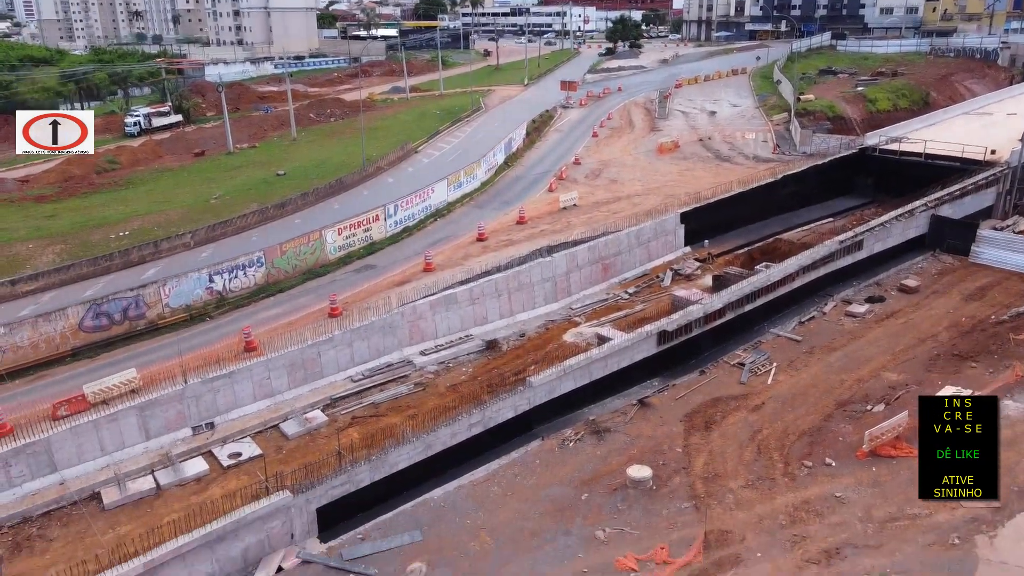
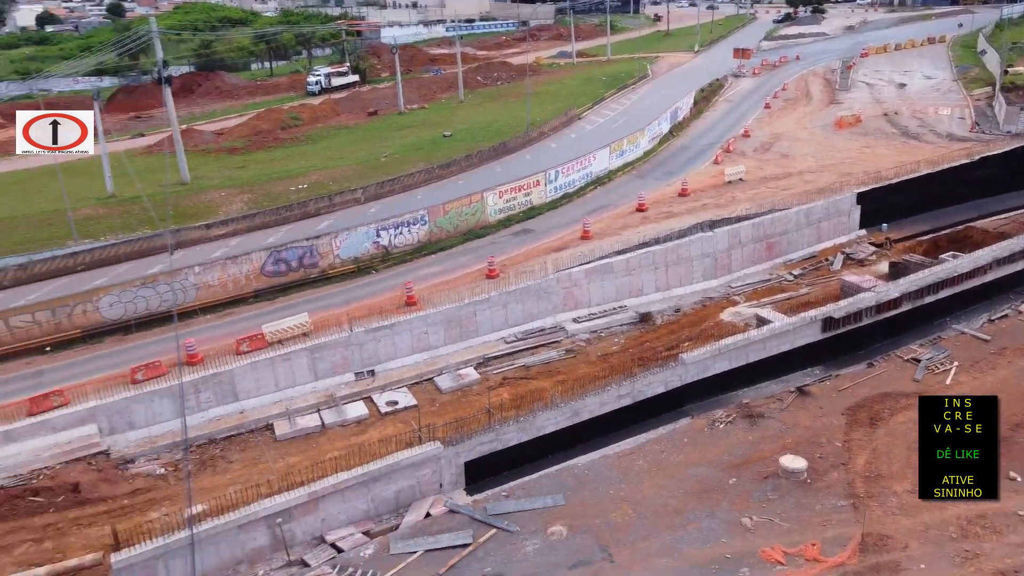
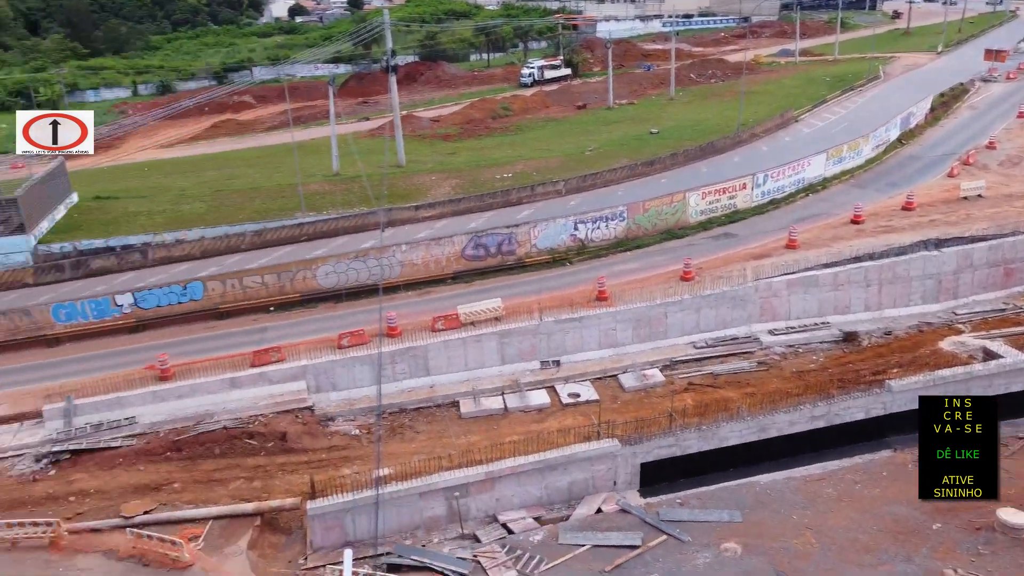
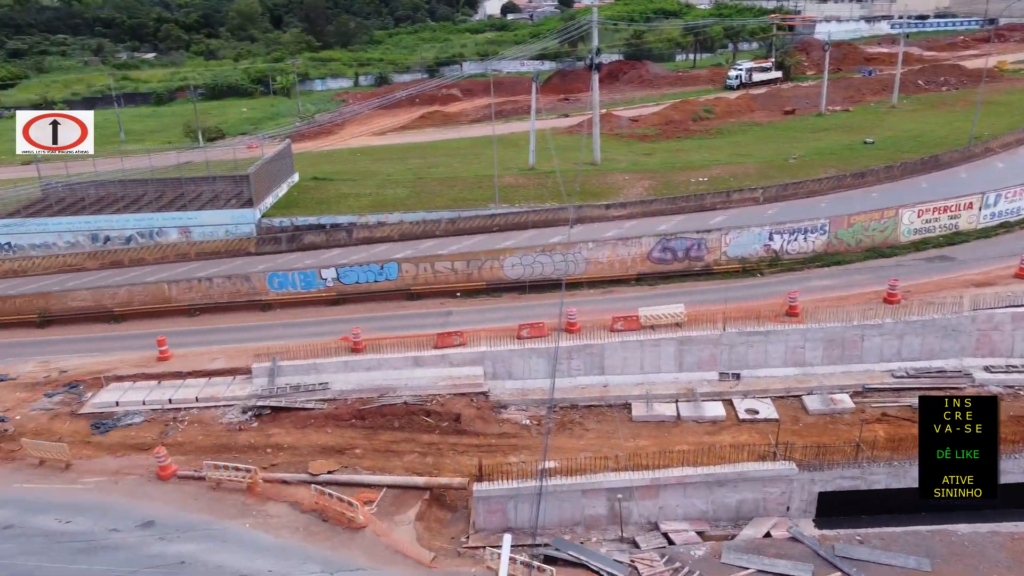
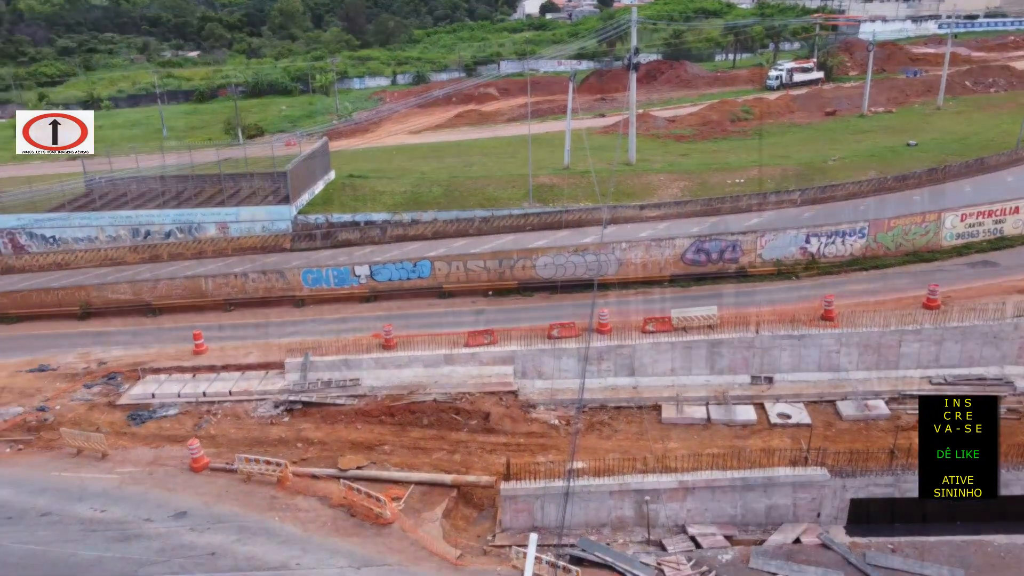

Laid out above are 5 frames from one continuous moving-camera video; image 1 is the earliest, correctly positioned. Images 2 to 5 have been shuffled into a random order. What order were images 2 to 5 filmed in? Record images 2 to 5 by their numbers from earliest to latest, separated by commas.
2, 3, 4, 5
